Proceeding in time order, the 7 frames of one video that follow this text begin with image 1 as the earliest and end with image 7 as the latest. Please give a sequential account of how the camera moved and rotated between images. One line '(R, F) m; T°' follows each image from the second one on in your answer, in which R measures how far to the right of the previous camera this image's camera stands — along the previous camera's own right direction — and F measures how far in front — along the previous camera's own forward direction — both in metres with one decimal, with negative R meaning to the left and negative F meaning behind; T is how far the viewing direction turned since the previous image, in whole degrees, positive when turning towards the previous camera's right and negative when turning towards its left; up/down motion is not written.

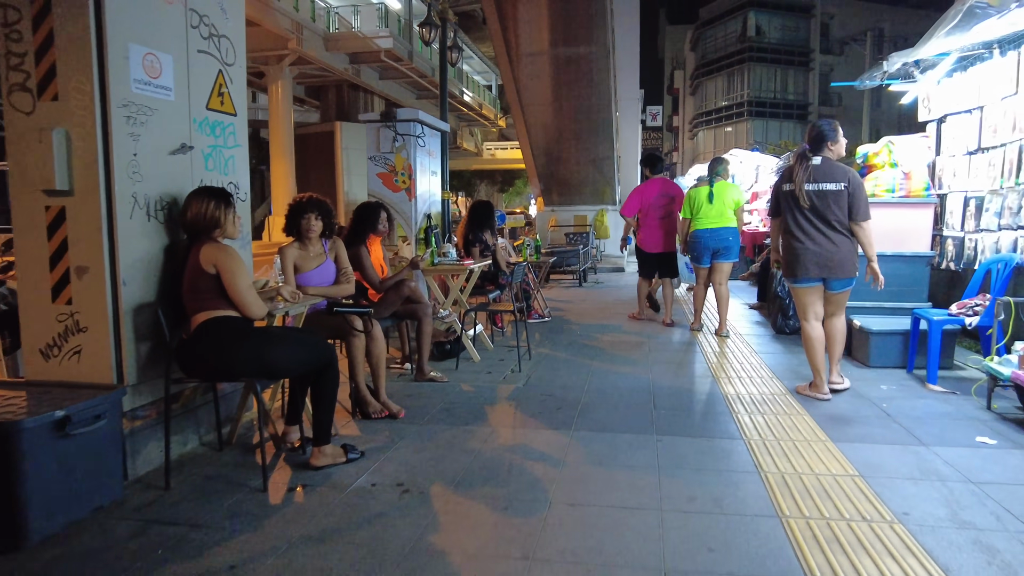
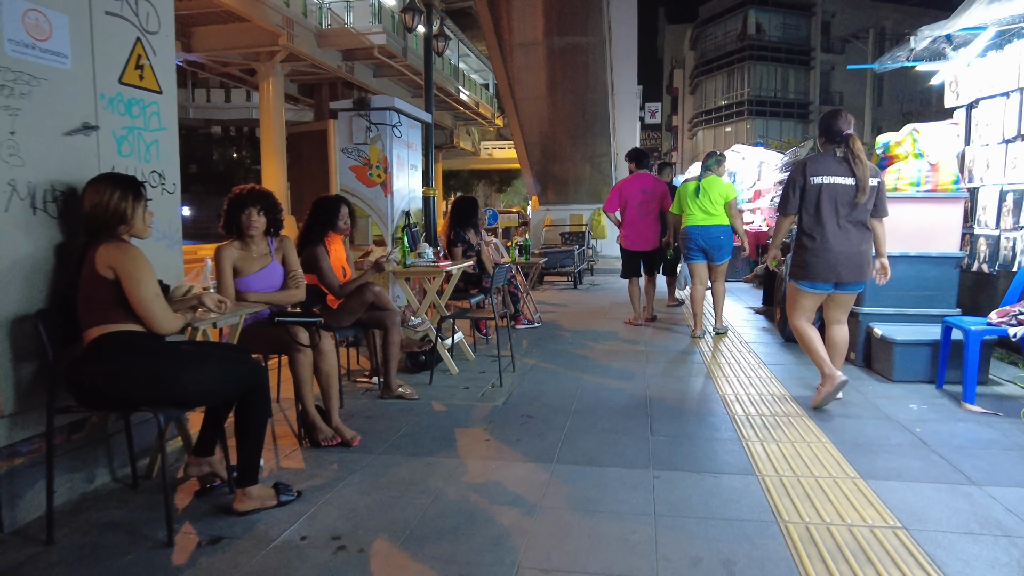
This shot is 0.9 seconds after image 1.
(+0.1, +0.6) m; 0°
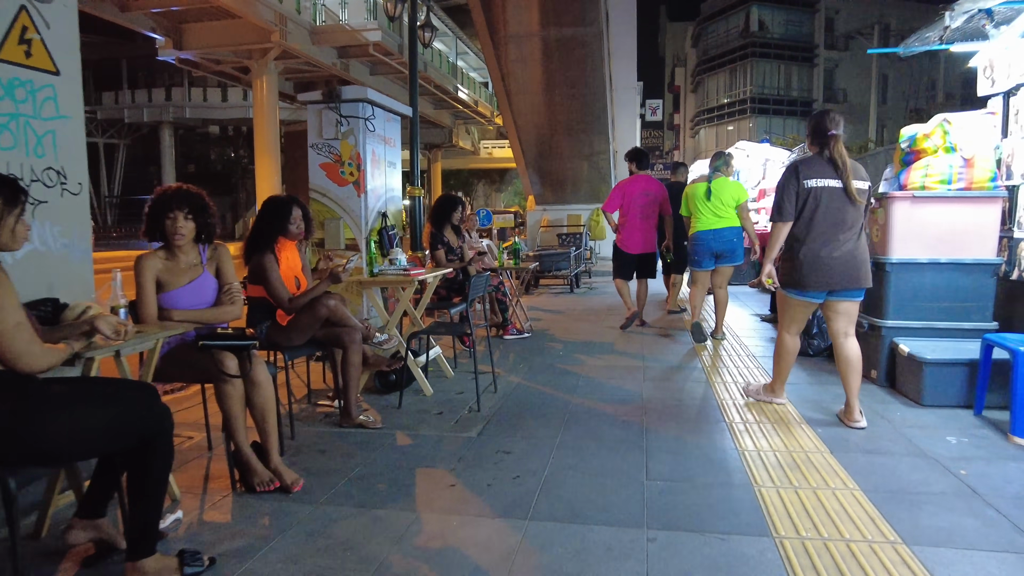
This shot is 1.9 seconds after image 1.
(+0.2, +0.6) m; 0°
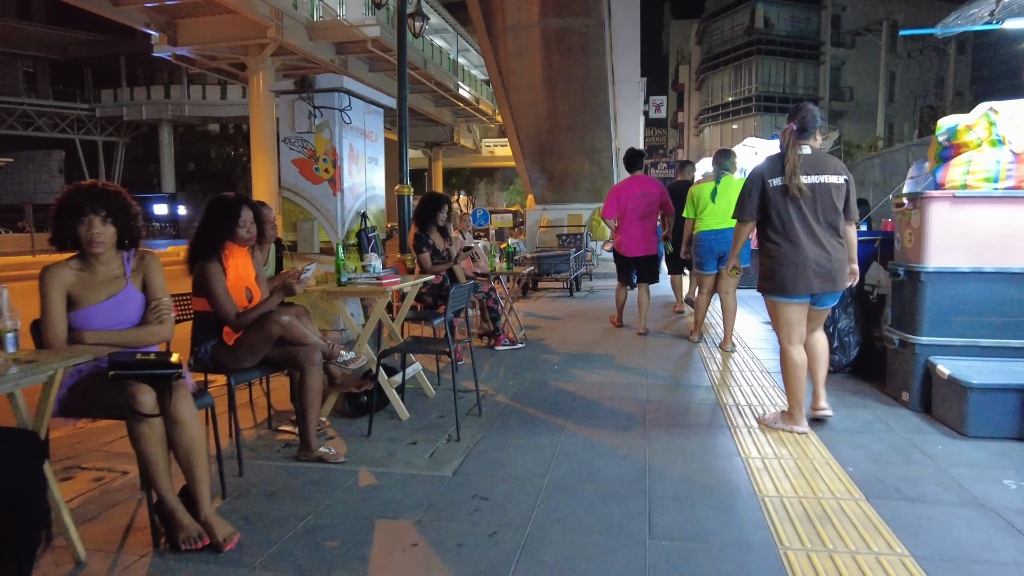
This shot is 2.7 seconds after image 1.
(+0.1, +0.5) m; 0°
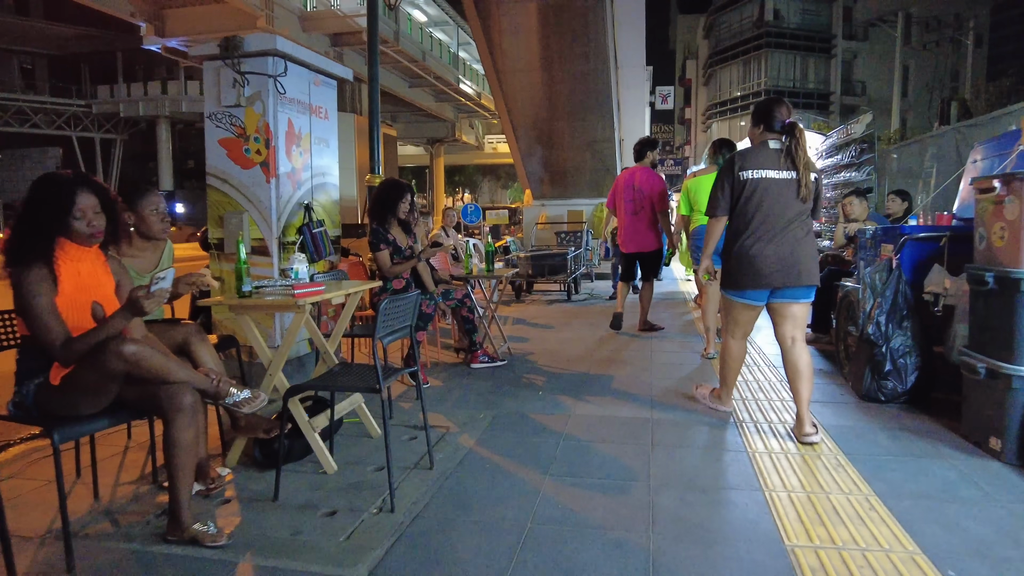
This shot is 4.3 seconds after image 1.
(+0.2, +1.0) m; -1°
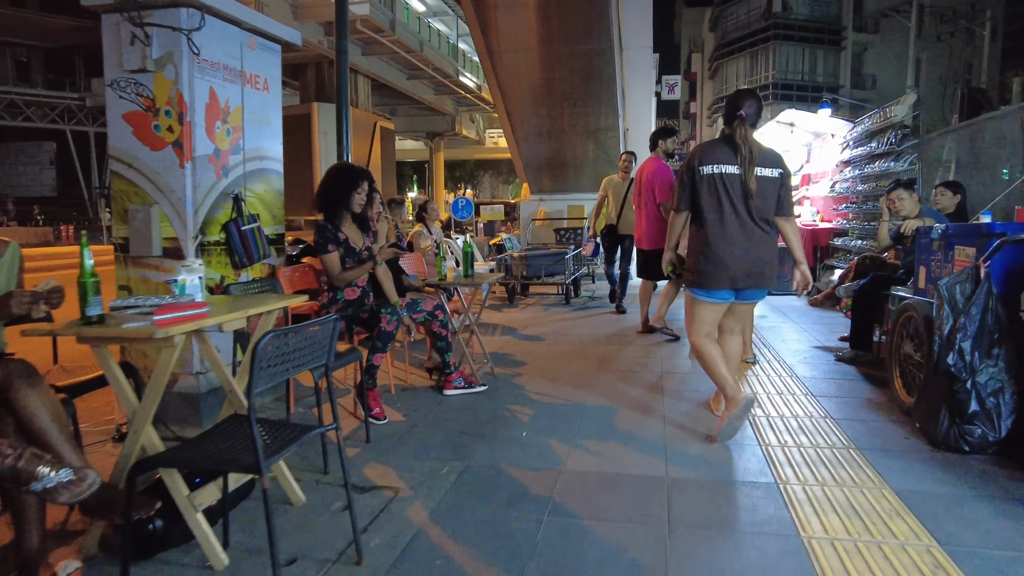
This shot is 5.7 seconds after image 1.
(+0.1, +0.9) m; 0°
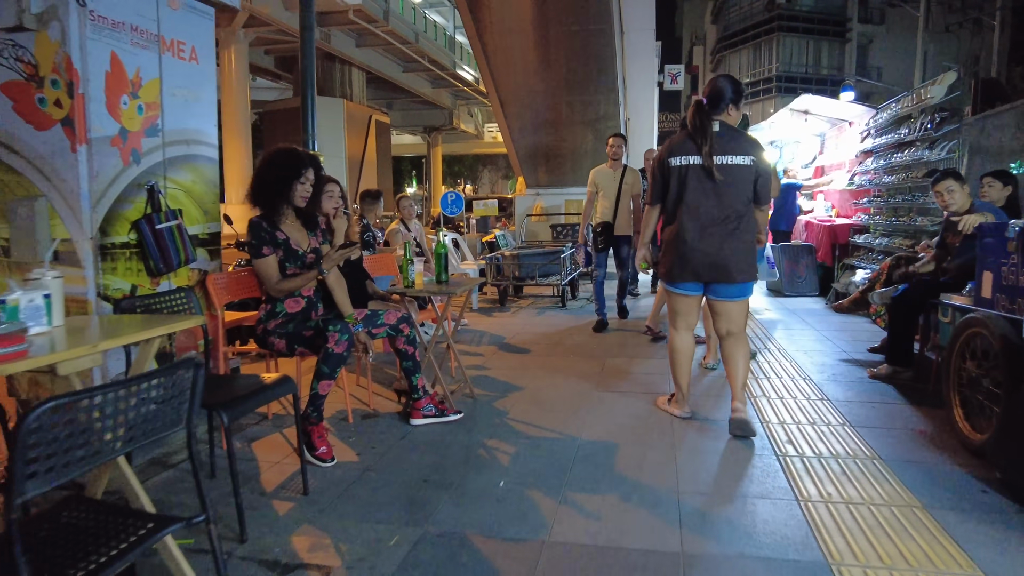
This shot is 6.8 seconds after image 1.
(+0.1, +0.7) m; 0°
